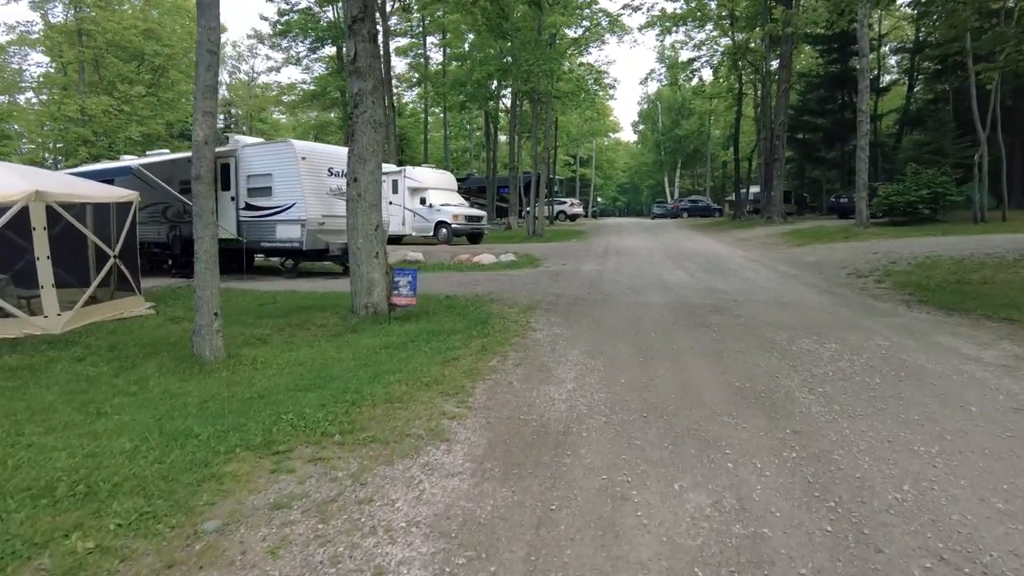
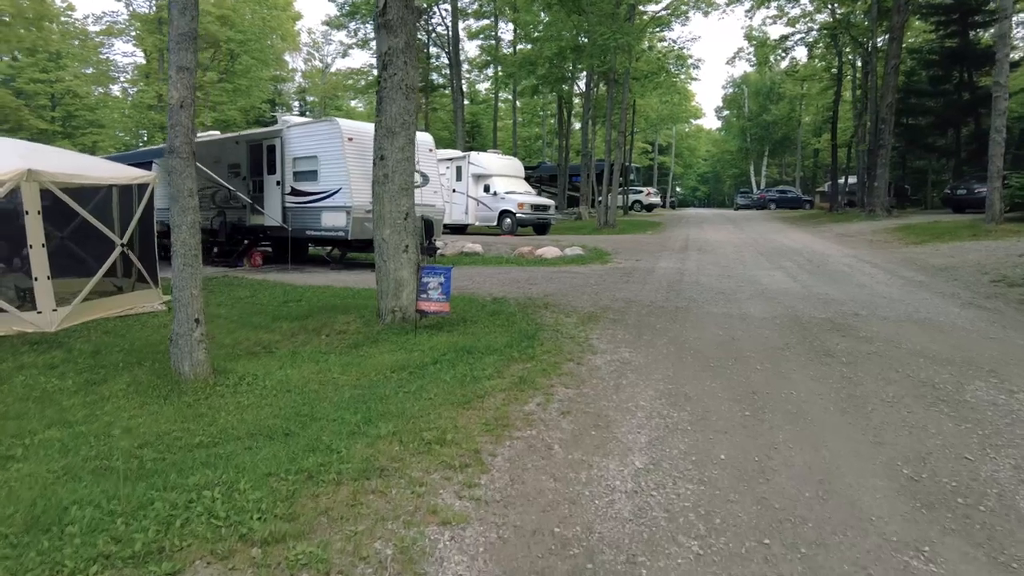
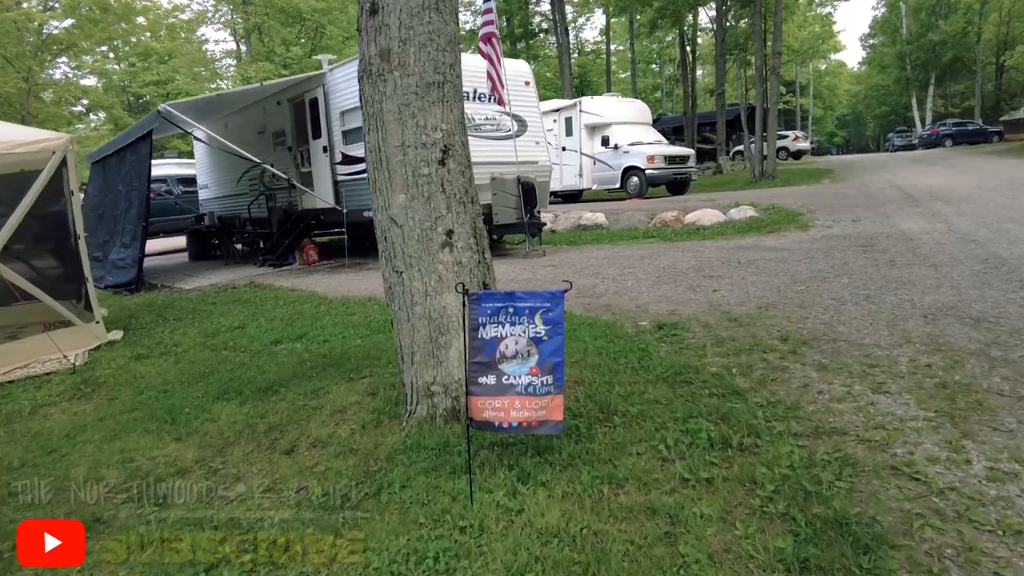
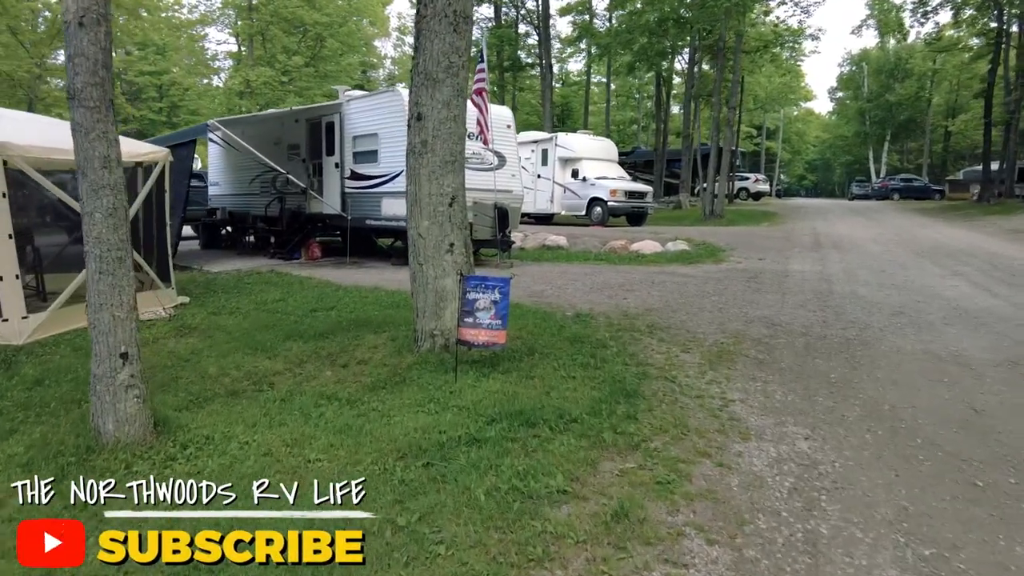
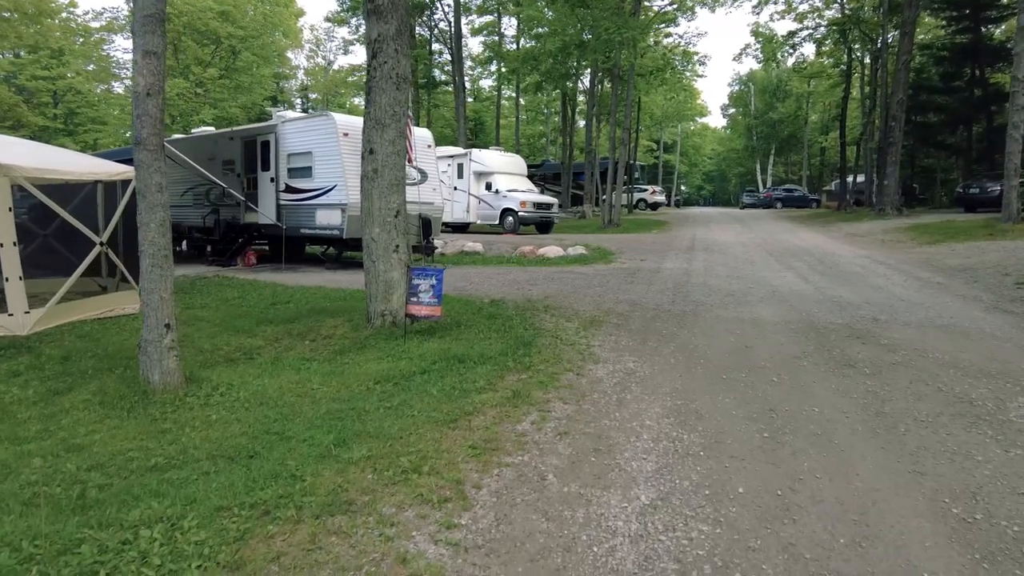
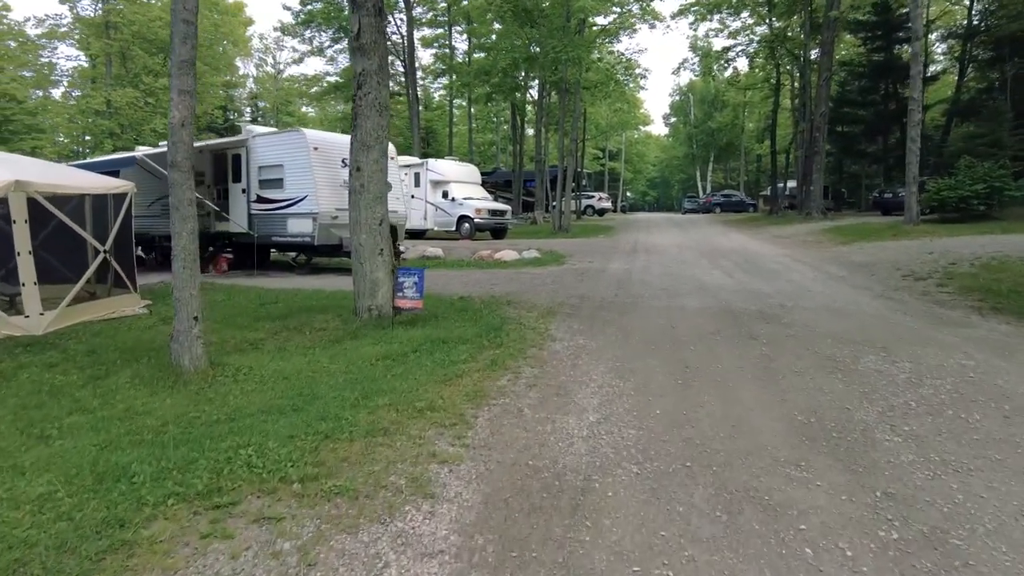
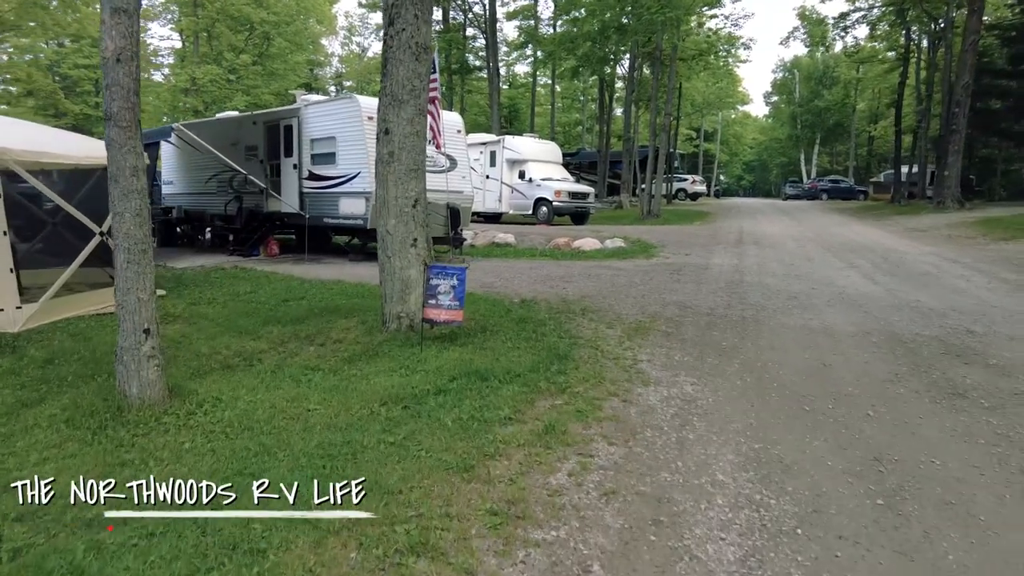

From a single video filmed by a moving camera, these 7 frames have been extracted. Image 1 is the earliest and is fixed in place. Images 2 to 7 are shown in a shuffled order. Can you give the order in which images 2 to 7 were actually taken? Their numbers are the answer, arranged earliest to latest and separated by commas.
6, 2, 5, 7, 4, 3
